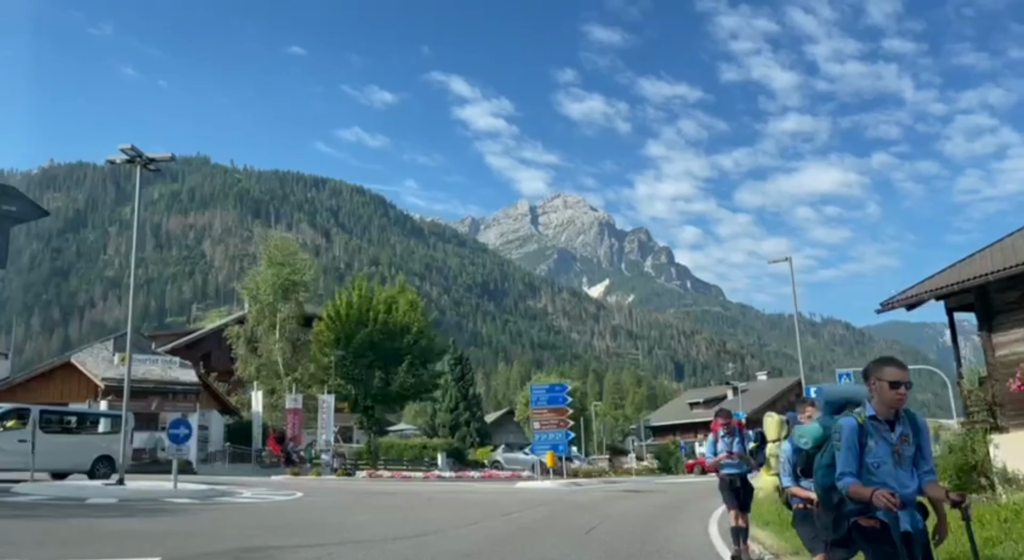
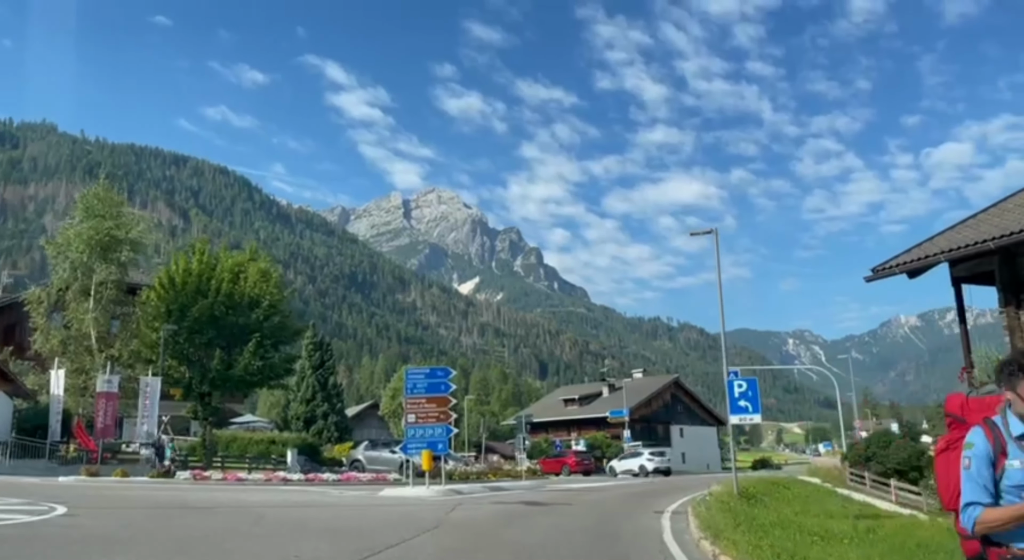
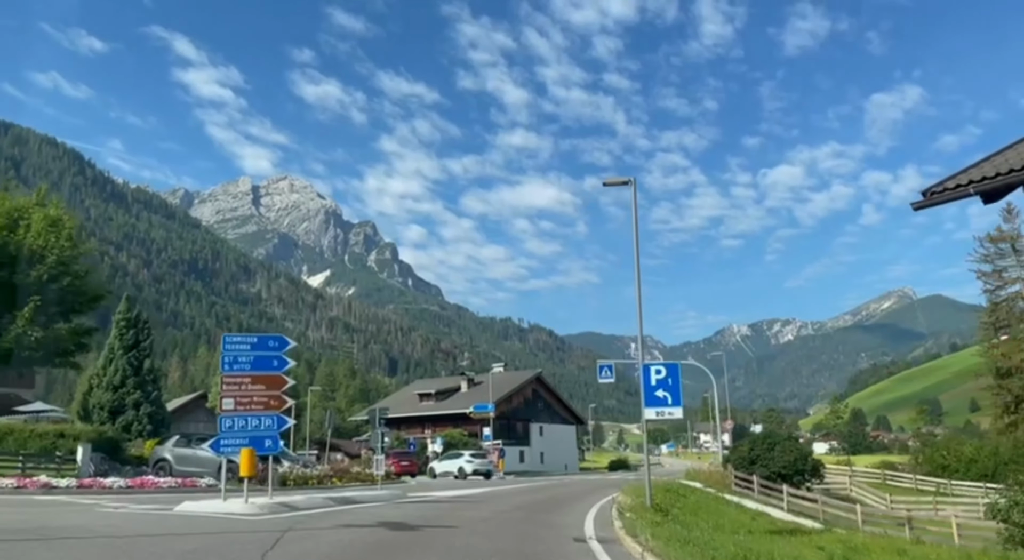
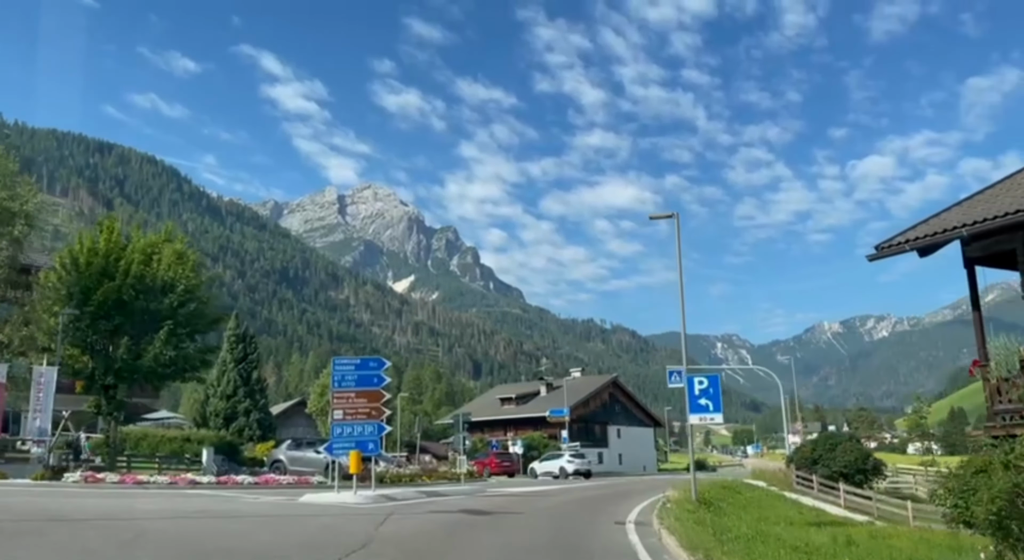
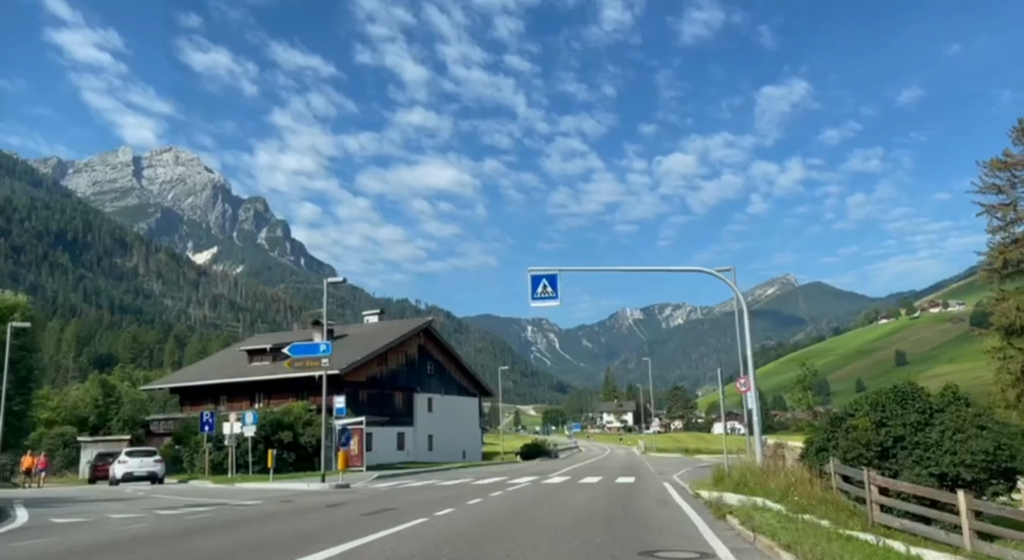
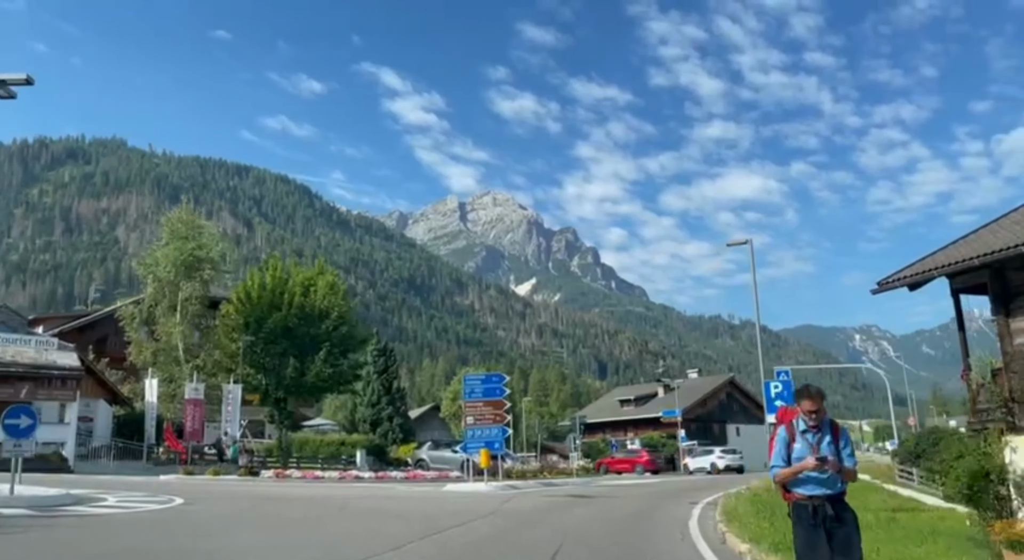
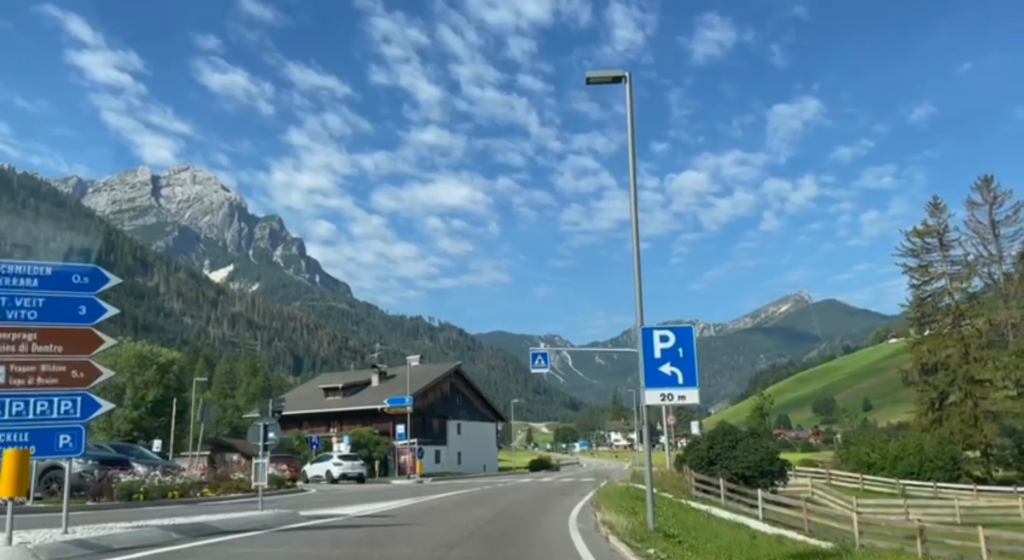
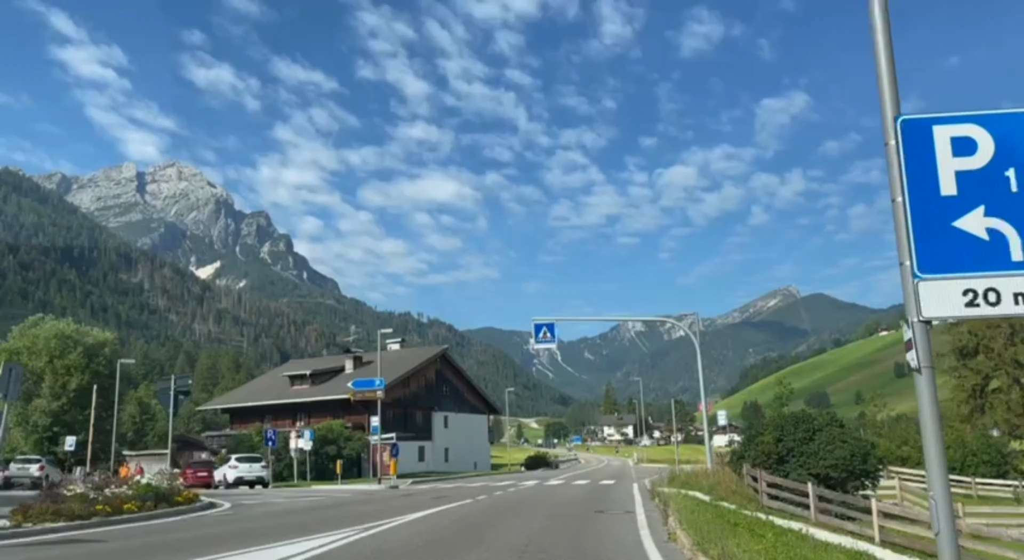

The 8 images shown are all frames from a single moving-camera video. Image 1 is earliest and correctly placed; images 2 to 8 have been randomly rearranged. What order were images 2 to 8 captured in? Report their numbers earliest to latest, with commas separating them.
6, 2, 4, 3, 7, 8, 5
